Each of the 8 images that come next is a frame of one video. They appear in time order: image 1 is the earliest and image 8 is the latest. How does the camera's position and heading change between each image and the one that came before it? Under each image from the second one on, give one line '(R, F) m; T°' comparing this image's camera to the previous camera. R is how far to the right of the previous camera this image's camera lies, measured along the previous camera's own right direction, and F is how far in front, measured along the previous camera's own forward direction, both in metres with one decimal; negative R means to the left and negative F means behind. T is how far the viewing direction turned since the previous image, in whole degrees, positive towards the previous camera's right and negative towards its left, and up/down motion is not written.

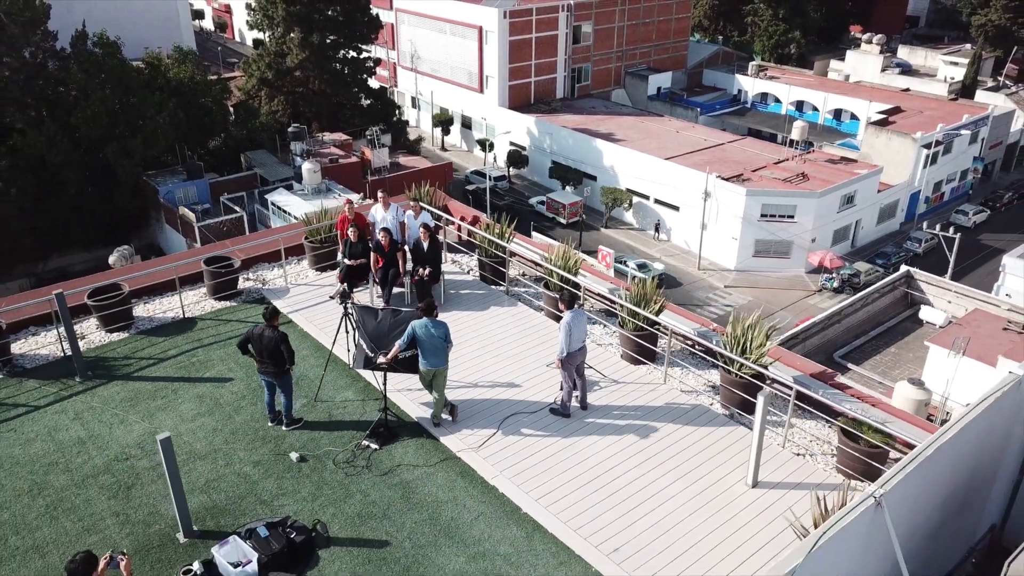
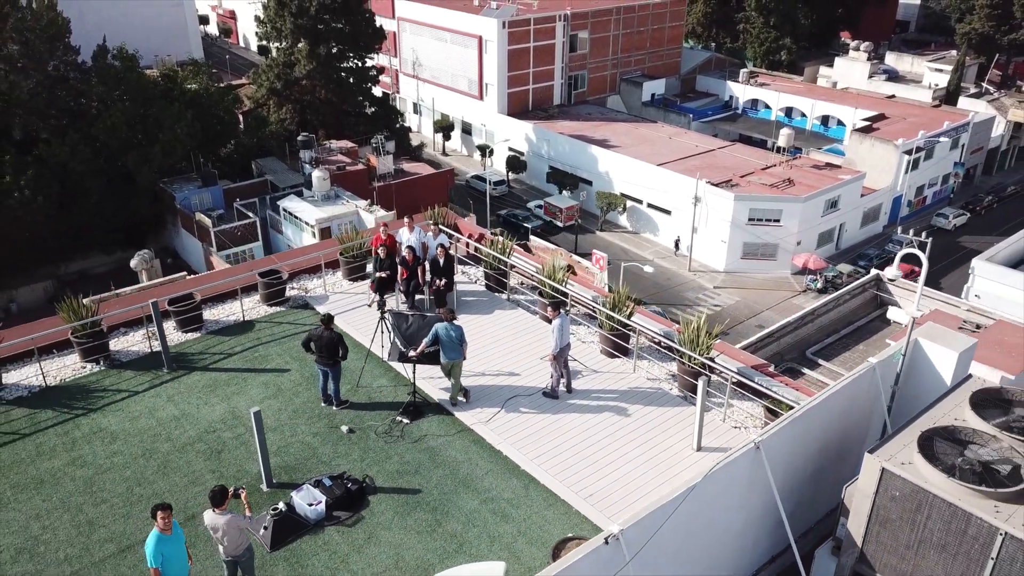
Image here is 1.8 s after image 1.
(0.0, -1.4) m; 0°
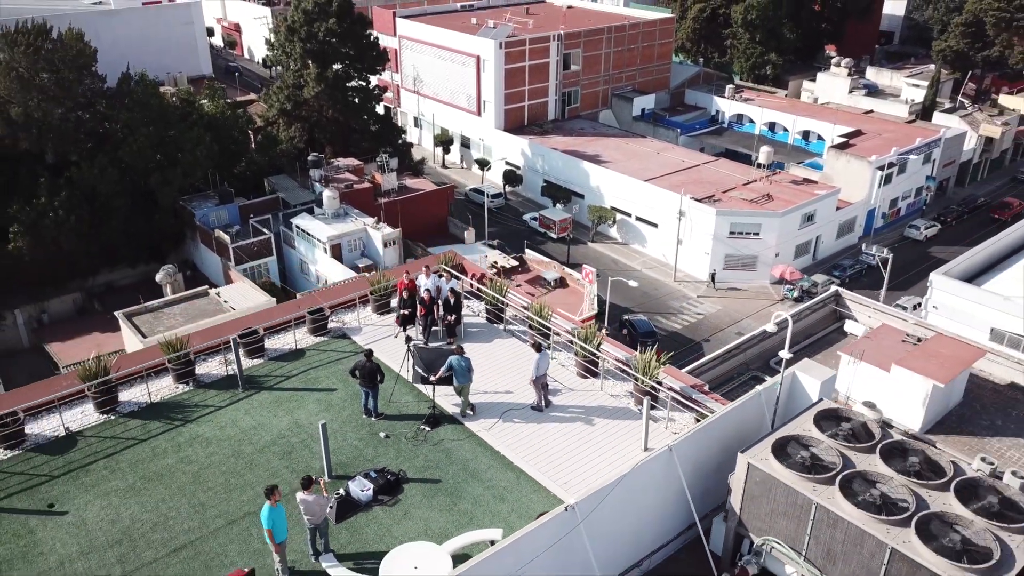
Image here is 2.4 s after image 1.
(0.0, -2.0) m; 0°
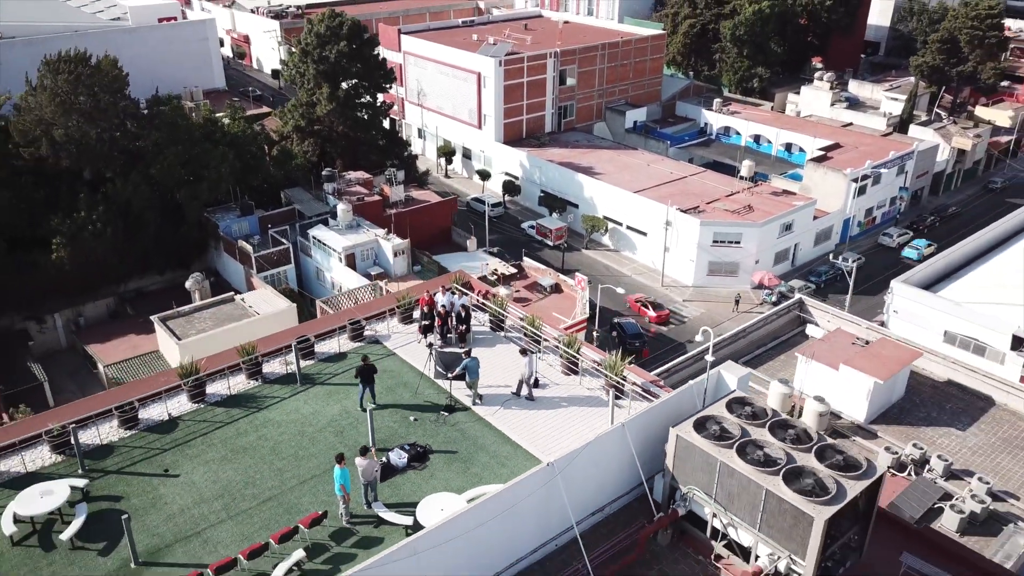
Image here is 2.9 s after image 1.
(0.0, -2.5) m; 0°
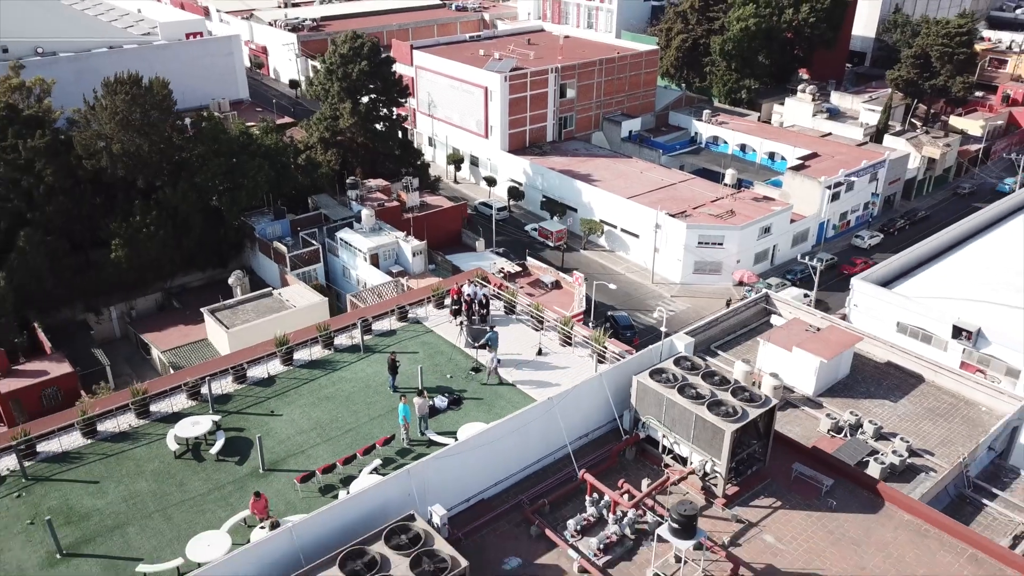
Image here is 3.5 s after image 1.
(-0.2, -3.7) m; 0°
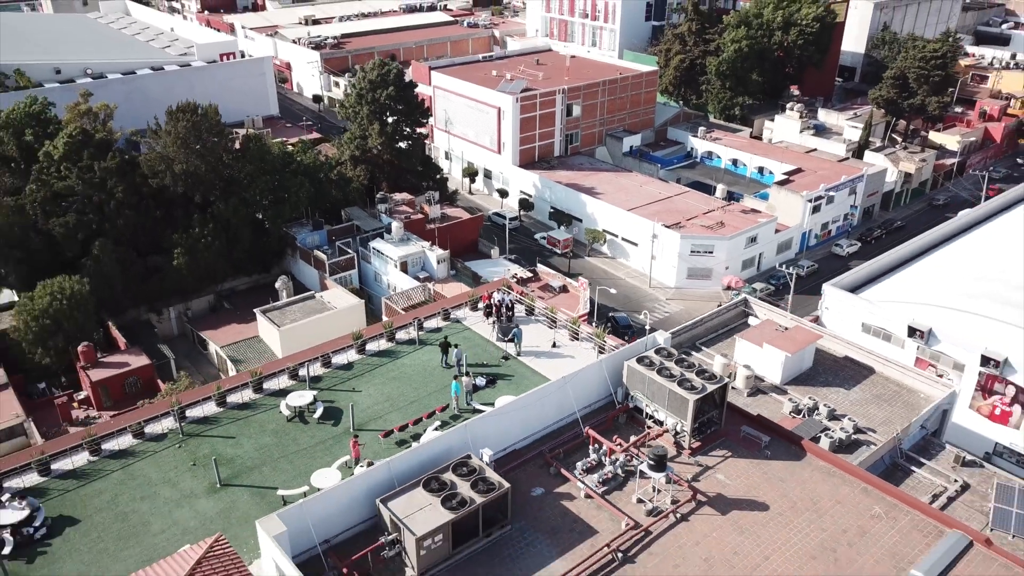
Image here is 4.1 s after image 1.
(-0.4, -4.4) m; 0°
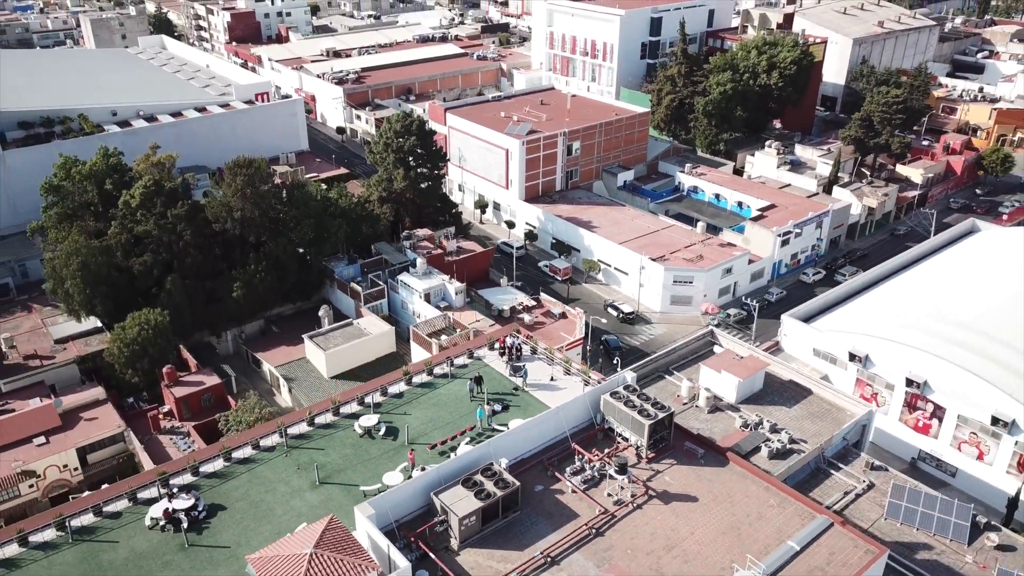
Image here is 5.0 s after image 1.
(-0.1, -6.5) m; 0°
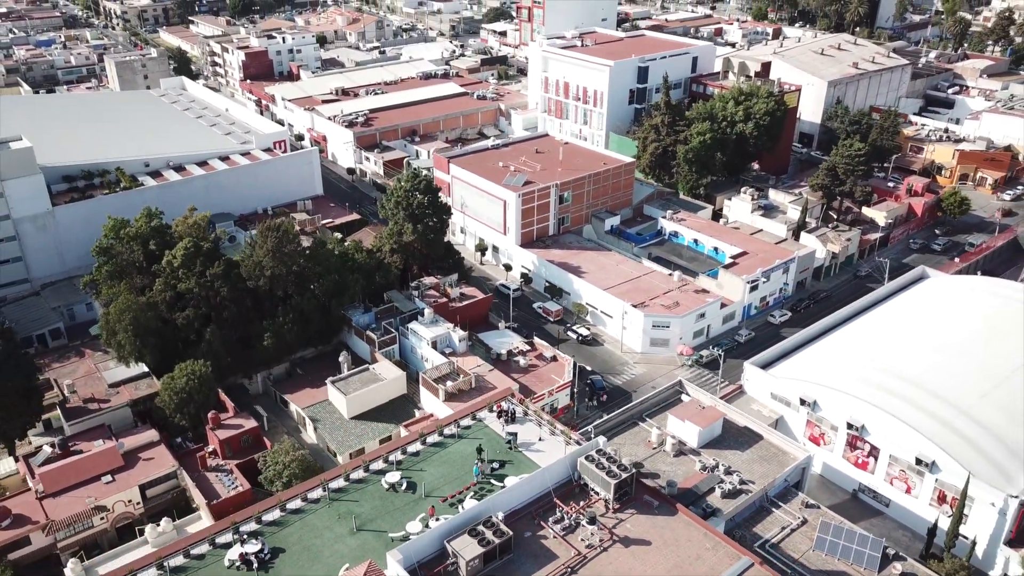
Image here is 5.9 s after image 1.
(+0.1, -6.0) m; 0°
